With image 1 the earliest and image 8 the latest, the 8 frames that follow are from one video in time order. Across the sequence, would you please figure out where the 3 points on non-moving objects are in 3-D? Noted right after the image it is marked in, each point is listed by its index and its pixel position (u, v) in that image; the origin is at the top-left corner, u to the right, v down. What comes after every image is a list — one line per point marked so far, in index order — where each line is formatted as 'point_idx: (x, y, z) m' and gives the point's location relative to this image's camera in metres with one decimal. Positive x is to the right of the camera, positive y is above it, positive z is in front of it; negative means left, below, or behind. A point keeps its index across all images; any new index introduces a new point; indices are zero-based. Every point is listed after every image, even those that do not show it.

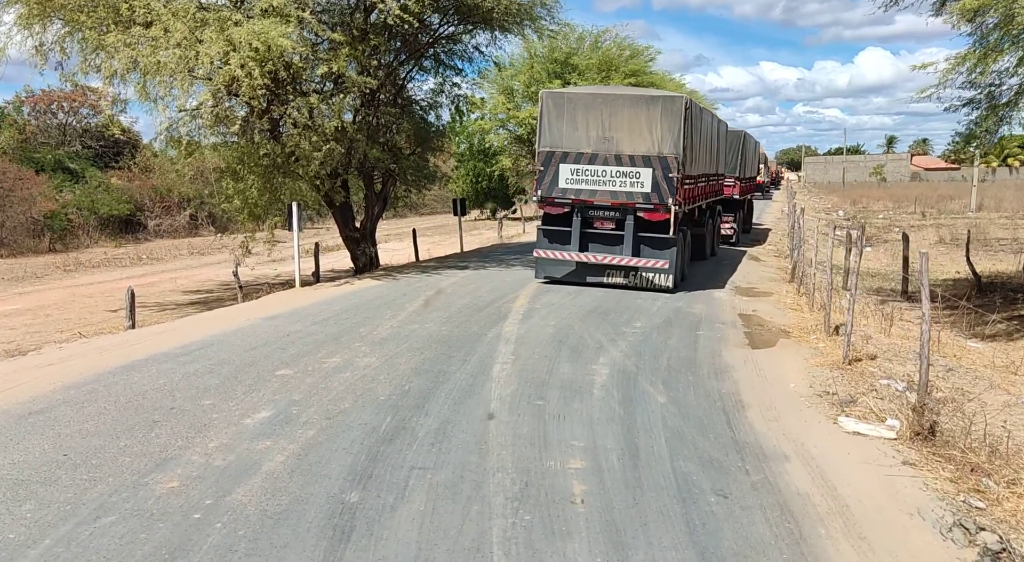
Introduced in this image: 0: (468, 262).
0: (-1.1, +0.5, +18.0) m
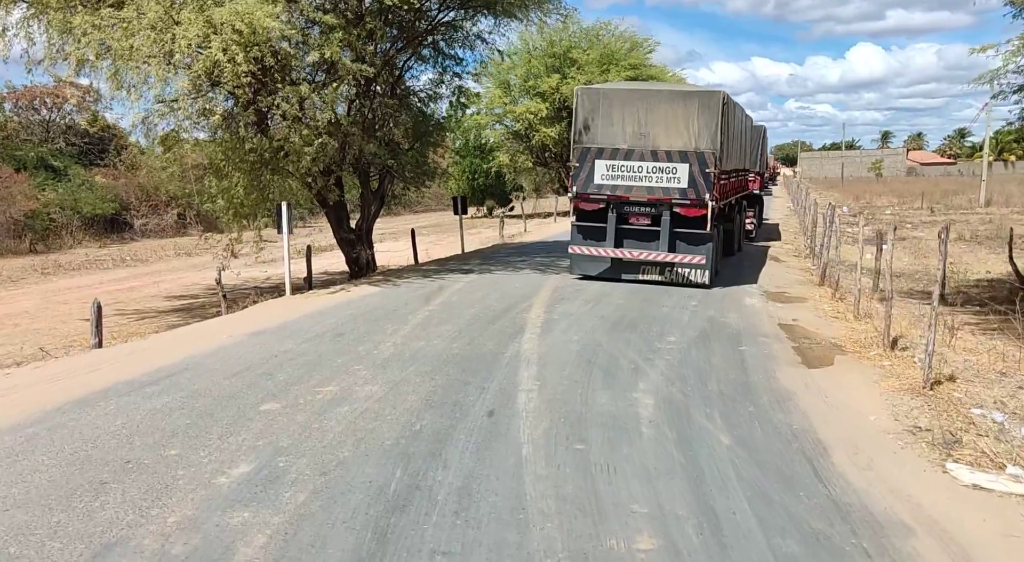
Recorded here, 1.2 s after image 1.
0: (-0.9, +0.4, +16.8) m
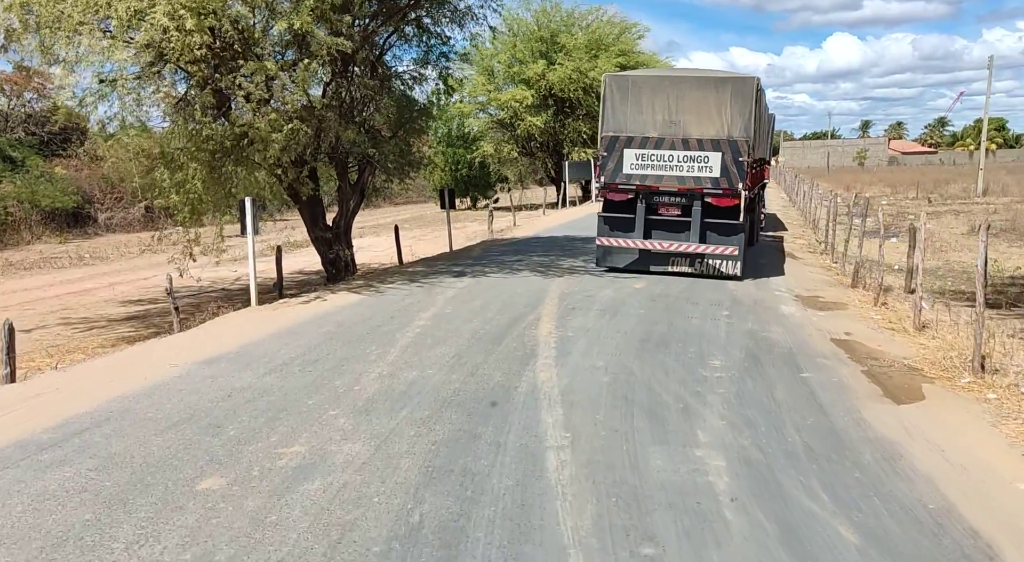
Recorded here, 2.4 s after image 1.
0: (-1.0, +0.3, +15.2) m
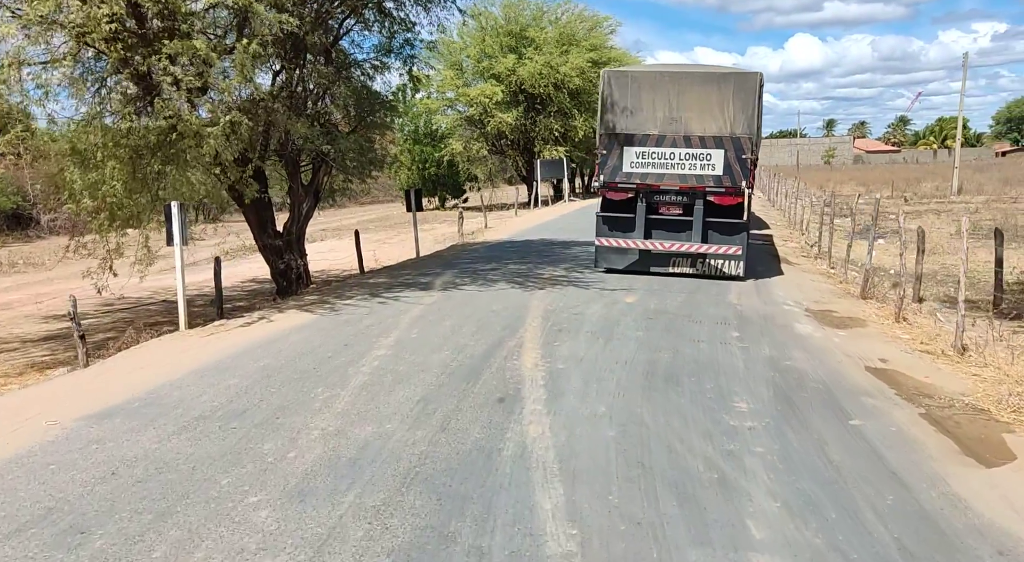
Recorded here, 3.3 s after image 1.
0: (-1.5, +0.1, +13.7) m
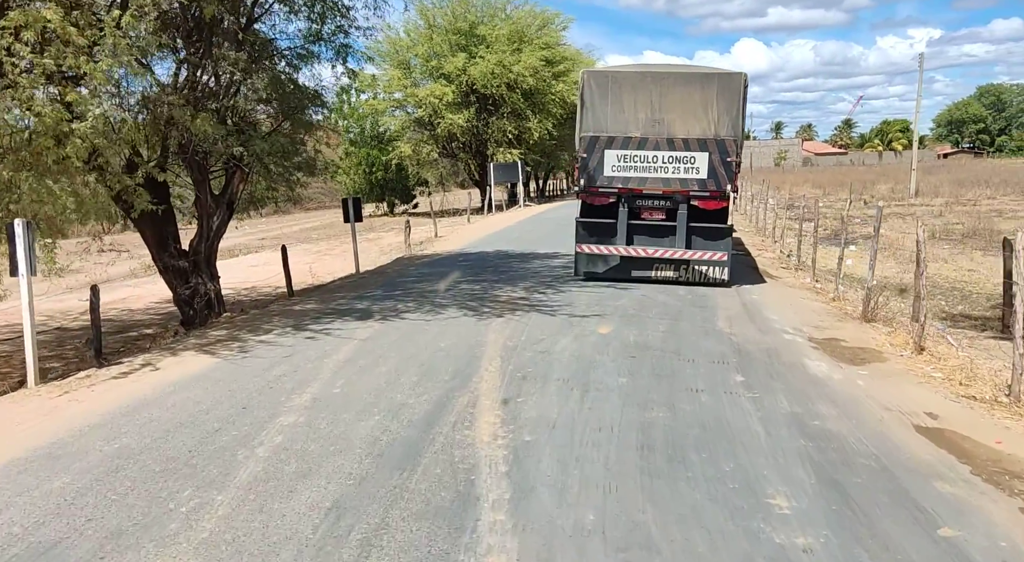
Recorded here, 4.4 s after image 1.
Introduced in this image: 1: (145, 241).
0: (-2.3, -0.2, +11.8) m
1: (-5.3, +0.6, +10.4) m
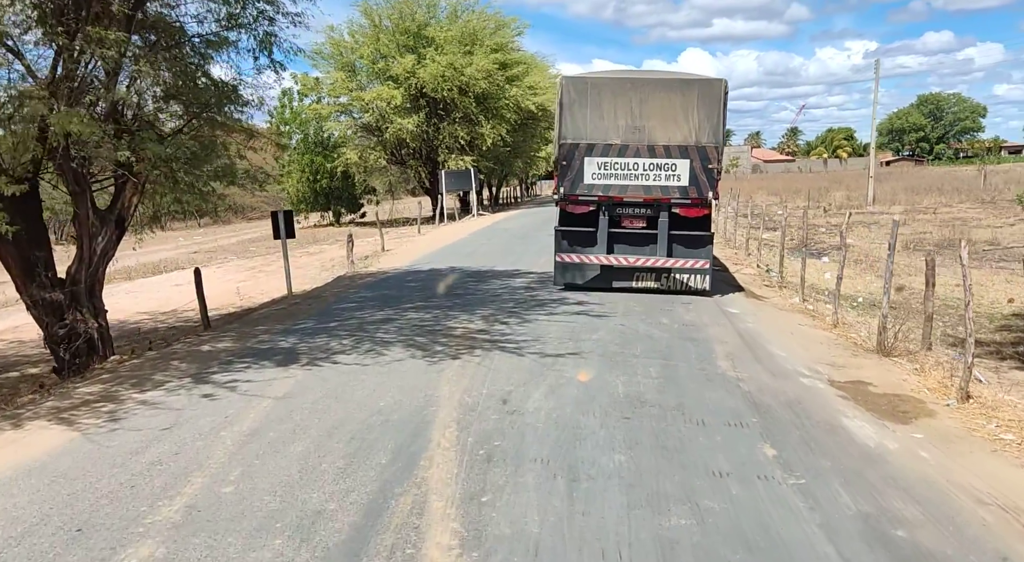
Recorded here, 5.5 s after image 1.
0: (-2.9, -0.7, +9.9) m
1: (-5.8, +0.2, +8.3) m
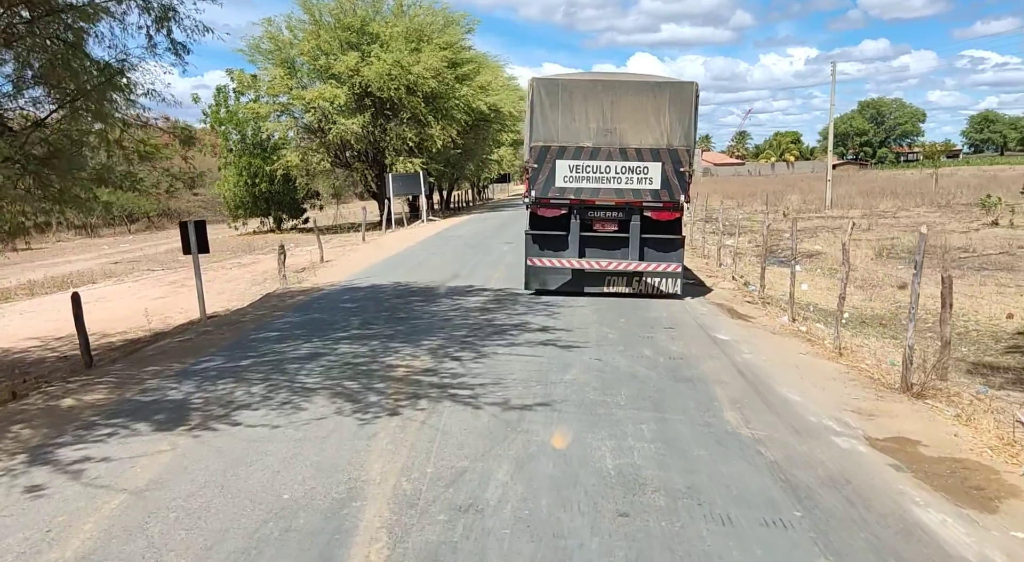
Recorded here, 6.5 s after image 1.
0: (-3.4, -1.0, +7.9) m
1: (-6.2, -0.2, +6.2) m
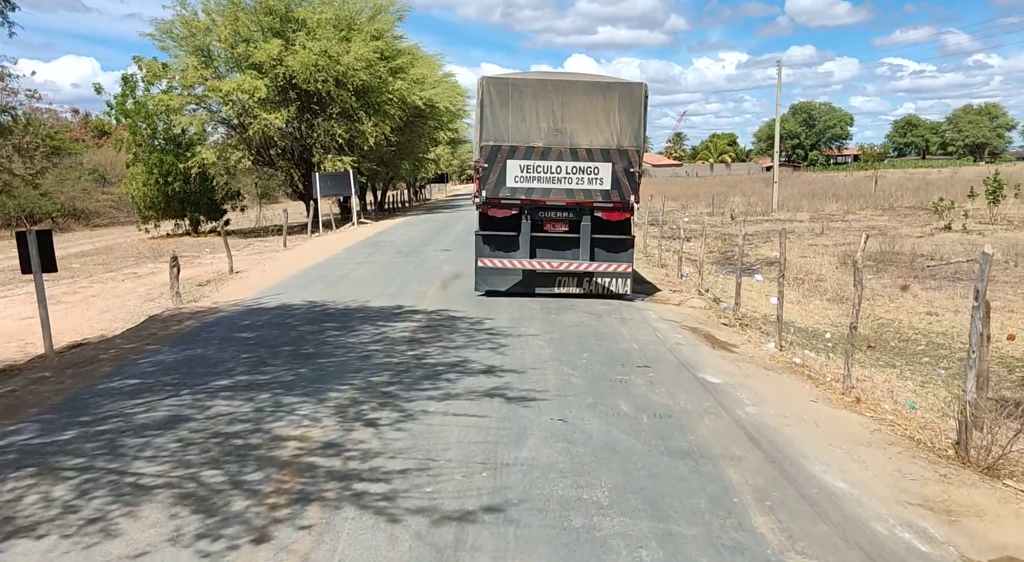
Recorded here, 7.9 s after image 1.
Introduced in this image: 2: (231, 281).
0: (-3.9, -1.3, +5.5) m
1: (-6.5, -0.5, +3.5) m
2: (-6.3, 0.0, +15.9) m
